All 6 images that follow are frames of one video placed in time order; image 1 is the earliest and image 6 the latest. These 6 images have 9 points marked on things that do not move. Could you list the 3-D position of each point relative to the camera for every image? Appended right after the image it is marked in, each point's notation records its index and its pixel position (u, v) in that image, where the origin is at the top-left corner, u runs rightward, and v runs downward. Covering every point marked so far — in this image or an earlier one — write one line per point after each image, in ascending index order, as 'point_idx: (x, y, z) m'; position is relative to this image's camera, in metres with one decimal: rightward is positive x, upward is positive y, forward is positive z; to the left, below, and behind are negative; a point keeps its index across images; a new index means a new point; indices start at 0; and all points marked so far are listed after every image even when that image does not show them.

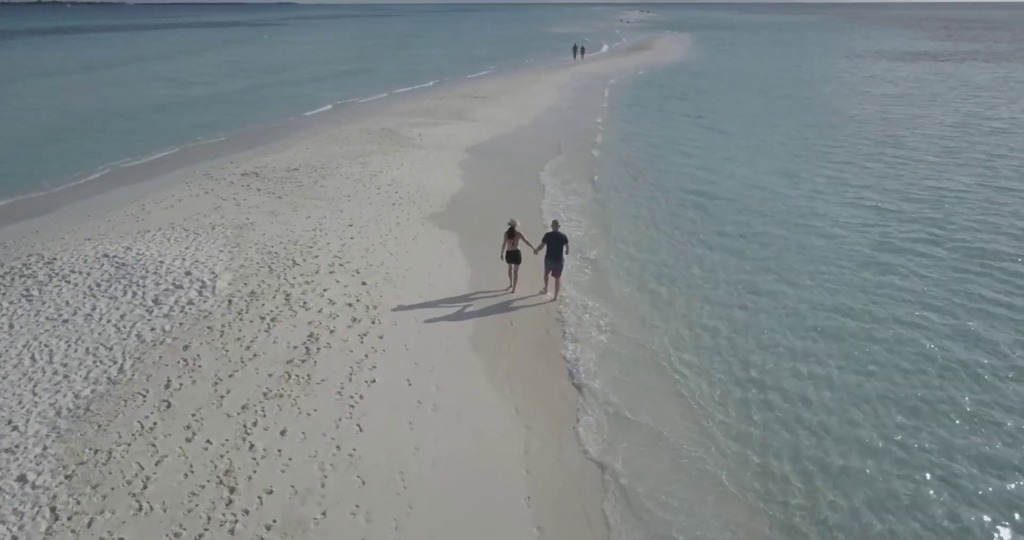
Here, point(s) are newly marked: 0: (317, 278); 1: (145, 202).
0: (-3.8, -0.2, +11.6) m
1: (-9.7, +1.8, +15.5) m
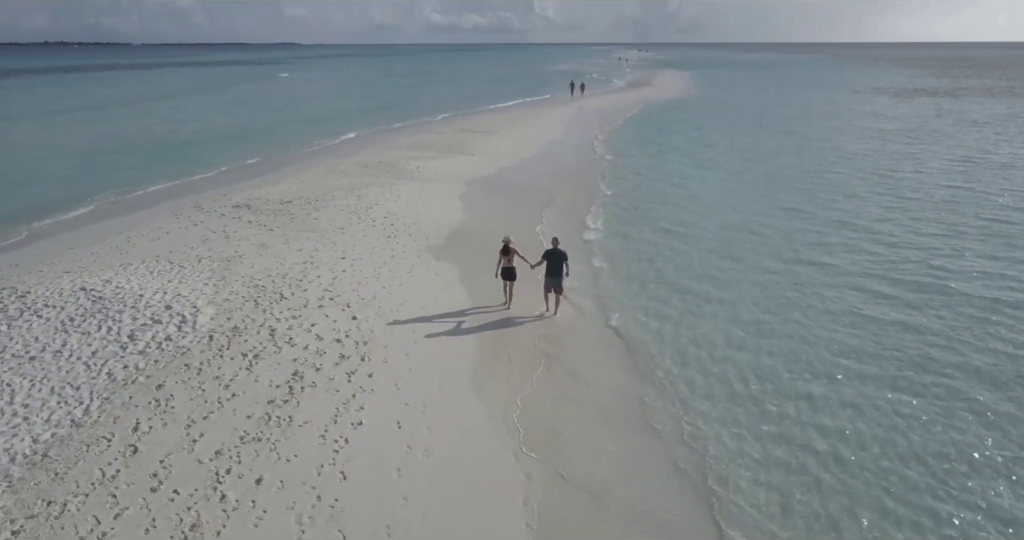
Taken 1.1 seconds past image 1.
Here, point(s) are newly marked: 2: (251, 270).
0: (-3.9, -0.8, +11.1) m
1: (-9.7, +0.9, +15.0) m
2: (-5.7, 0.0, +12.8) m
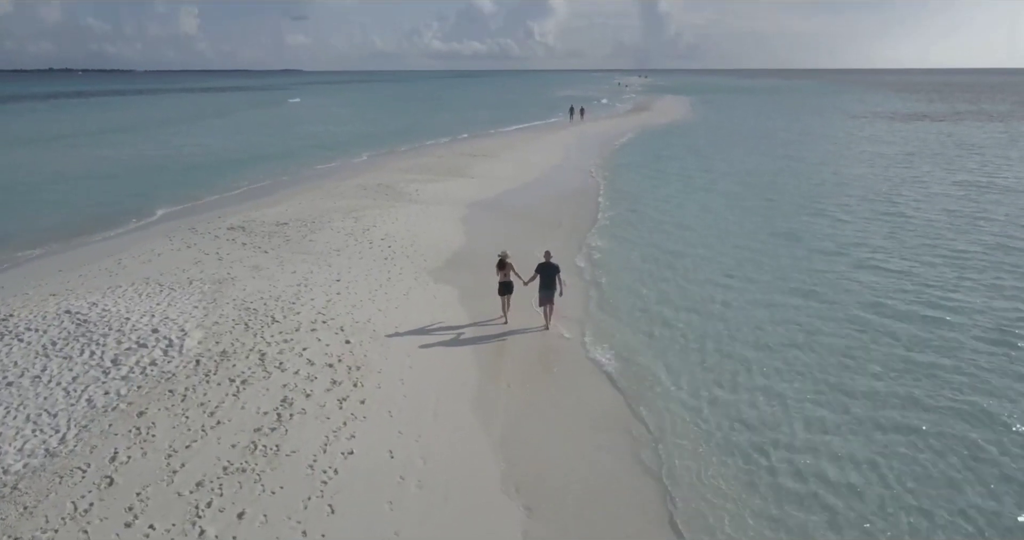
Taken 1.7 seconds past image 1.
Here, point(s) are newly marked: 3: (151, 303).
0: (-3.9, -1.2, +10.7) m
1: (-9.7, +0.3, +14.7) m
2: (-5.7, -0.5, +12.5) m
3: (-7.0, -0.6, +11.4) m
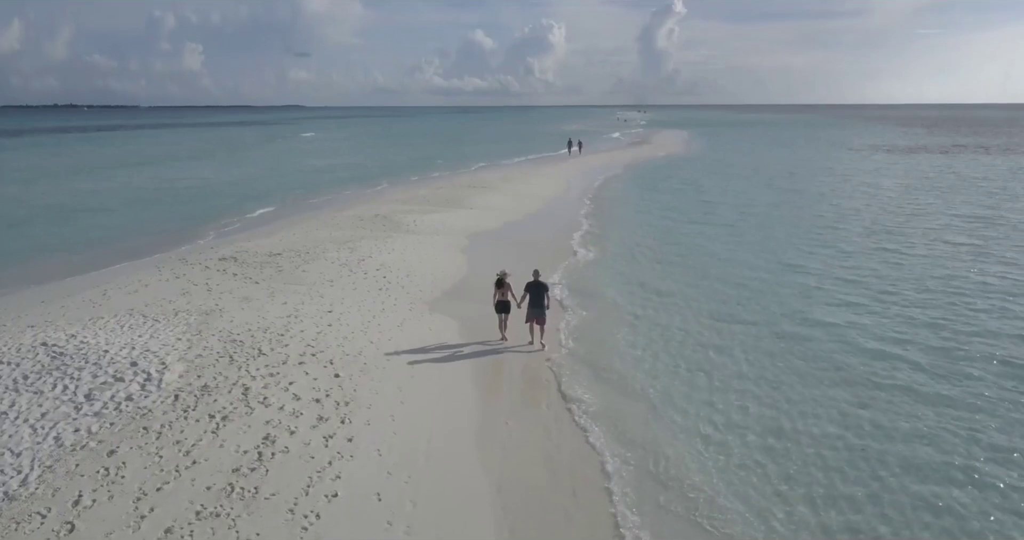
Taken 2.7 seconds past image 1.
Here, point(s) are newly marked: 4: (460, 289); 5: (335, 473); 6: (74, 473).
0: (-4.0, -1.7, +10.2) m
1: (-9.8, -0.4, +14.3) m
2: (-5.7, -1.1, +12.0) m
3: (-7.0, -1.2, +11.0) m
4: (-1.4, -0.5, +15.6) m
5: (-2.4, -2.7, +7.9) m
6: (-5.6, -2.6, +7.5) m
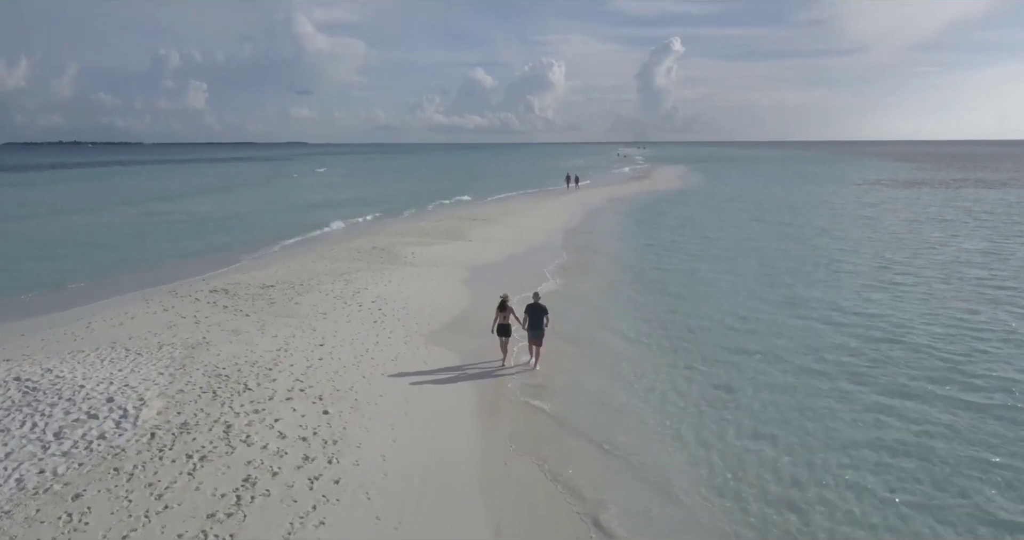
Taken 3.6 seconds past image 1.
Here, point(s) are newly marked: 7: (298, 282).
0: (-4.0, -2.2, +9.7) m
1: (-9.8, -1.2, +13.8) m
2: (-5.8, -1.7, +11.5) m
3: (-7.1, -1.7, +10.4) m
4: (-1.4, -1.3, +15.1) m
5: (-2.4, -3.1, +7.3) m
6: (-5.6, -2.9, +6.9) m
7: (-6.3, -0.4, +17.4) m
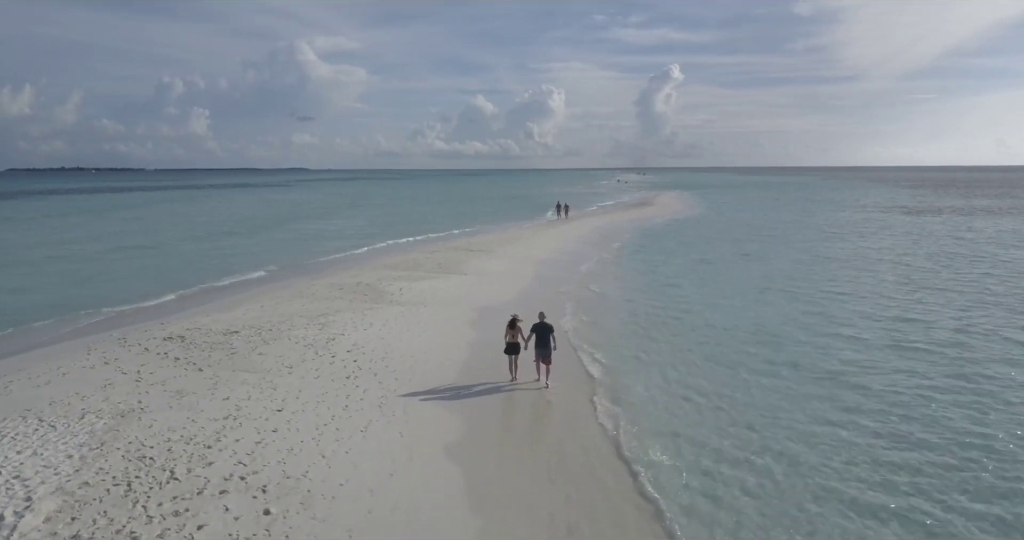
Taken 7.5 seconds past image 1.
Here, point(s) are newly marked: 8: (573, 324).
0: (-4.1, -3.0, +7.6) m
1: (-9.9, -2.1, +11.8) m
2: (-5.9, -2.6, +9.5) m
3: (-7.2, -2.6, +8.4) m
4: (-1.5, -2.4, +13.1) m
5: (-2.5, -3.8, +5.2) m
6: (-5.7, -3.6, +4.8) m
7: (-6.4, -1.5, +15.4) m
8: (+1.8, -1.8, +16.7) m
